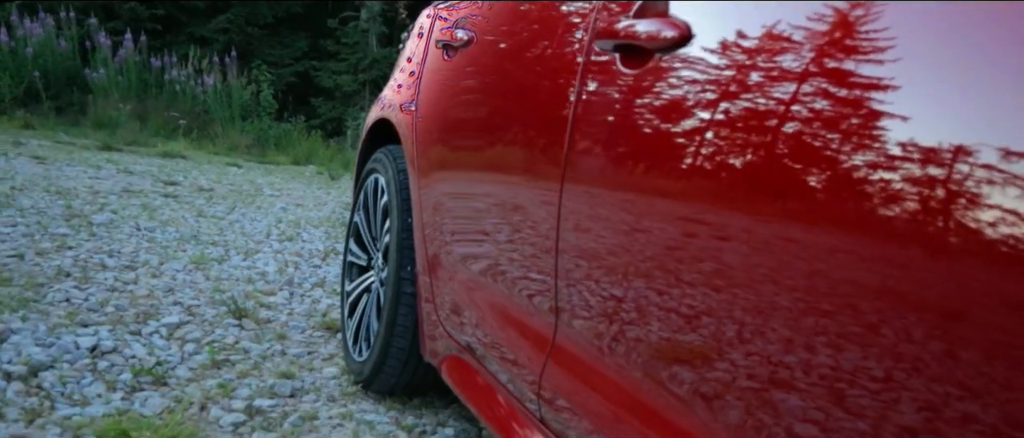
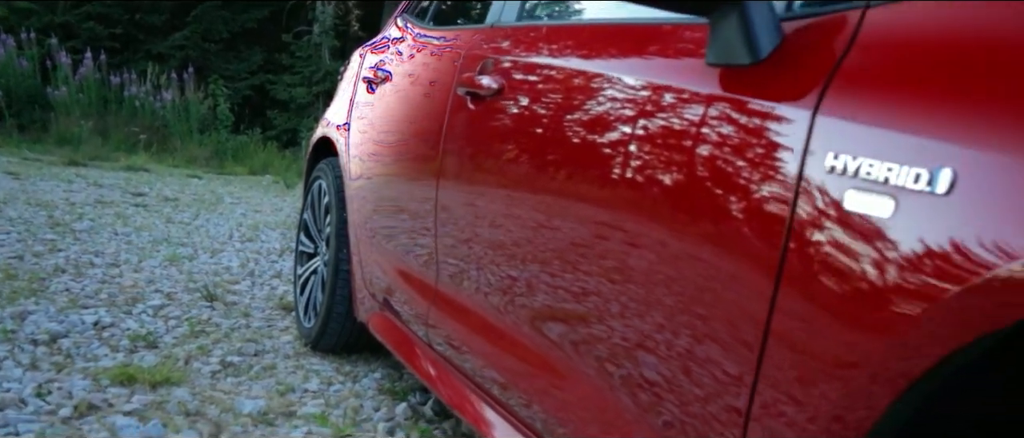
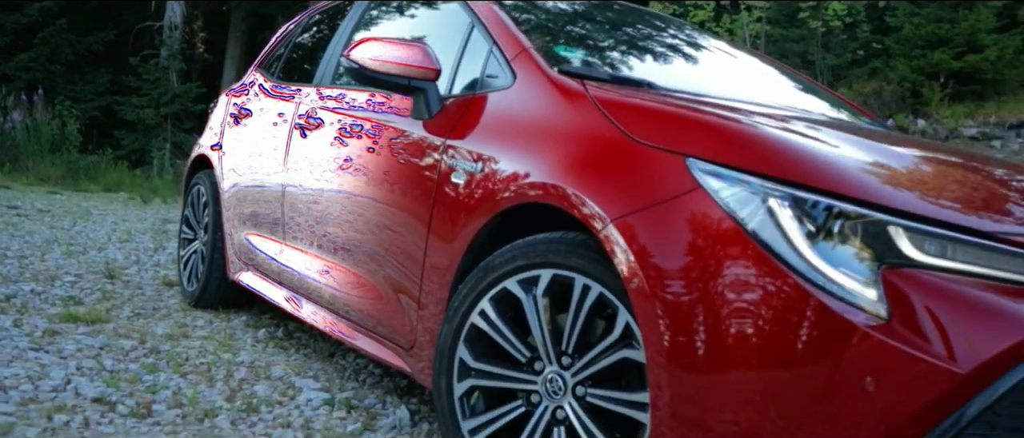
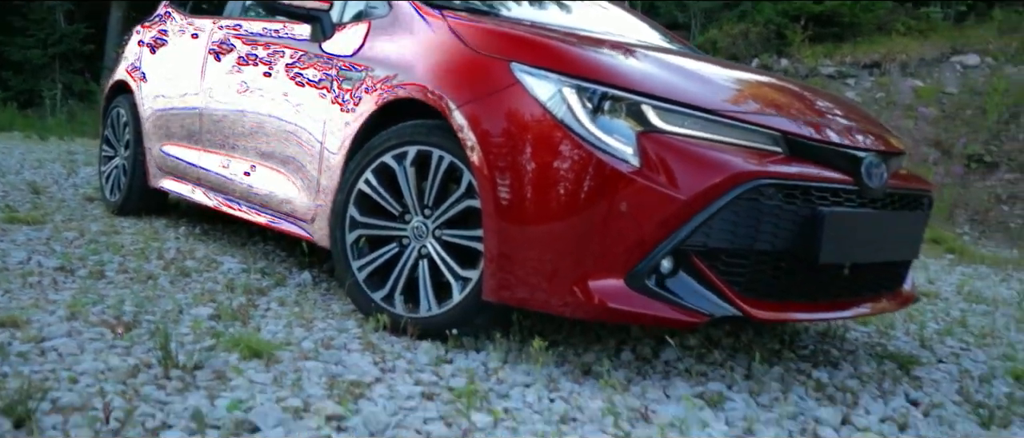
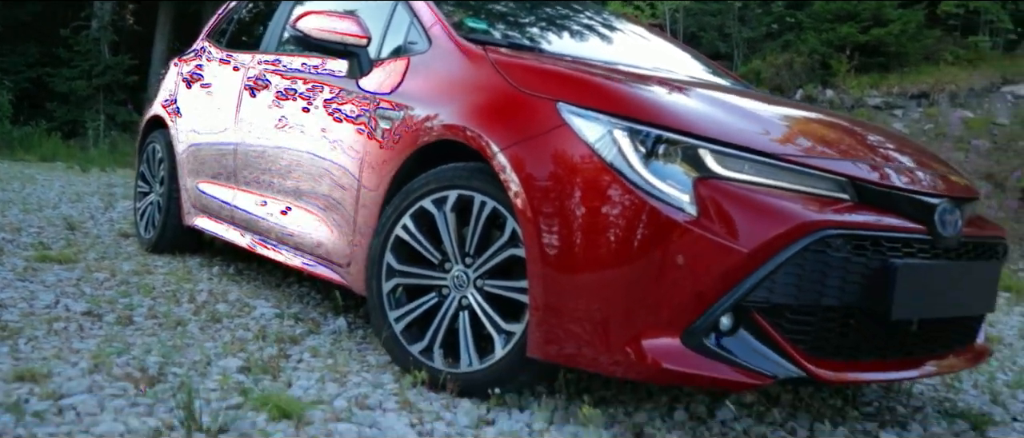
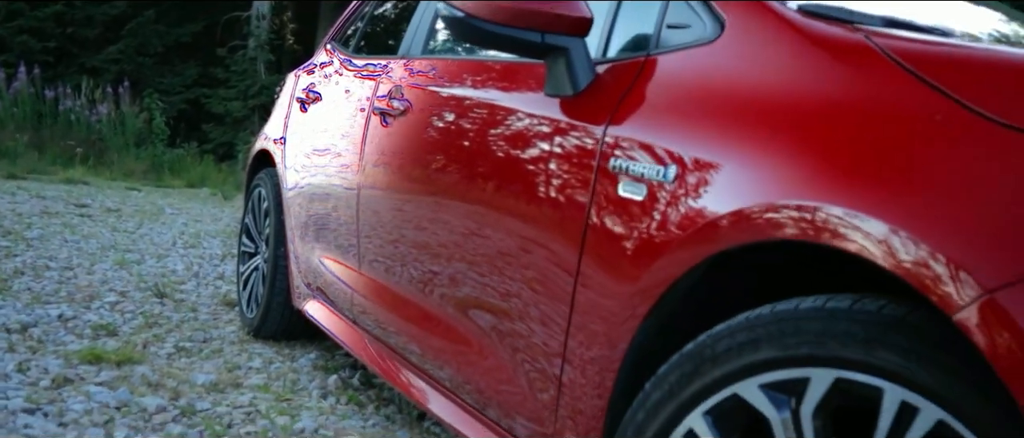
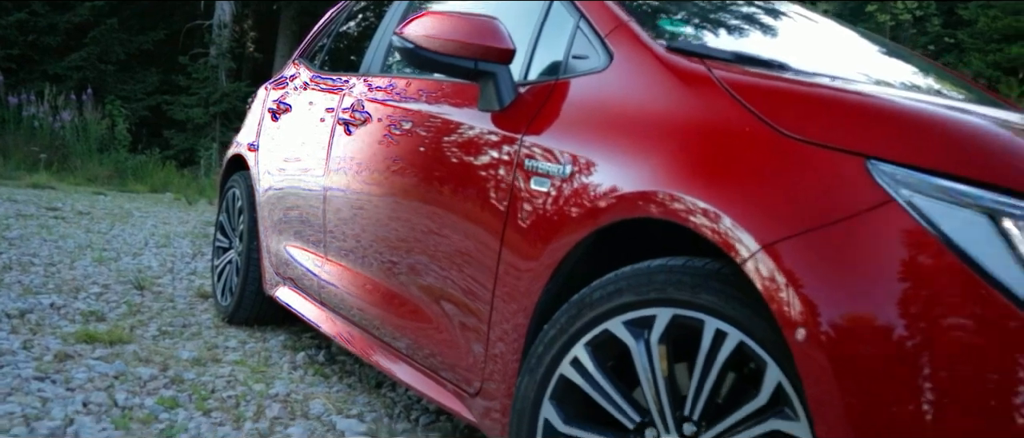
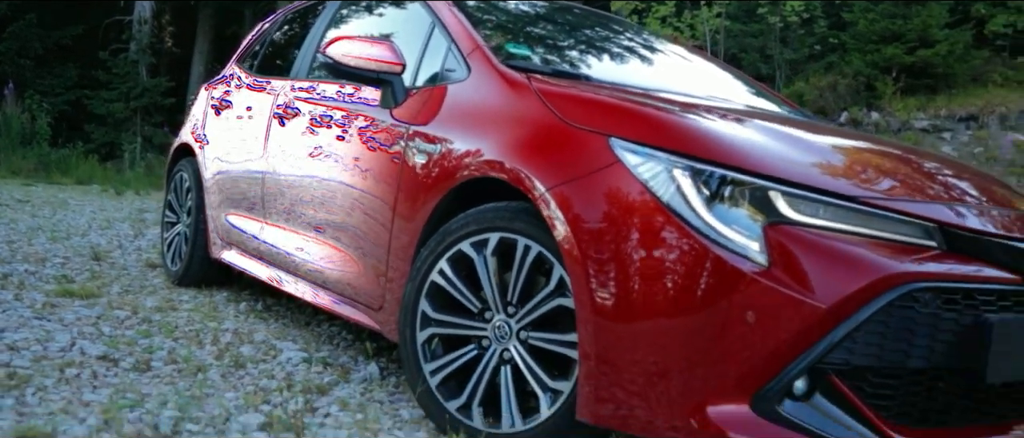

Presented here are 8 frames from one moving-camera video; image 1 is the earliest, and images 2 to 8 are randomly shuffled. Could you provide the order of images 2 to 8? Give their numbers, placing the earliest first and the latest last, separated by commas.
2, 6, 7, 3, 8, 5, 4
